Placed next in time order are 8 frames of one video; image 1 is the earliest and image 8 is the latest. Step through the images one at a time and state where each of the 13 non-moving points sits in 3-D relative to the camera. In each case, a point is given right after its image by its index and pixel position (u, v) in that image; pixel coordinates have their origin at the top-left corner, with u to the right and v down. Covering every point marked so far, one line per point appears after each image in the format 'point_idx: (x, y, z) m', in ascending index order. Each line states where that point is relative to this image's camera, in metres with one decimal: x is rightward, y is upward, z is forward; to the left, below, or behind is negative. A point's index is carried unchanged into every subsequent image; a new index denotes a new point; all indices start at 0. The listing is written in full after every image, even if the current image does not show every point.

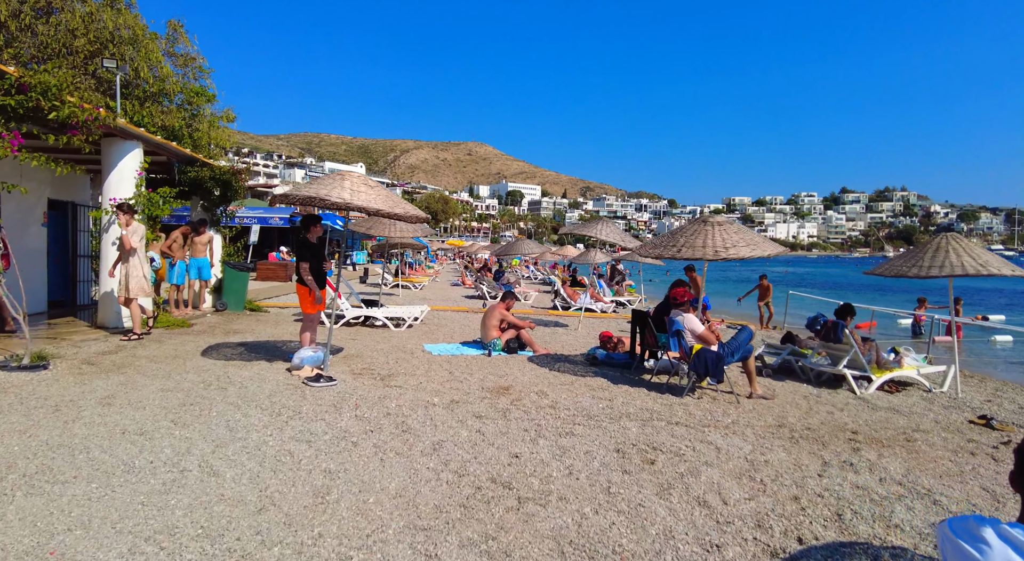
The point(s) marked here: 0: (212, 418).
0: (-2.5, -1.1, +4.4) m
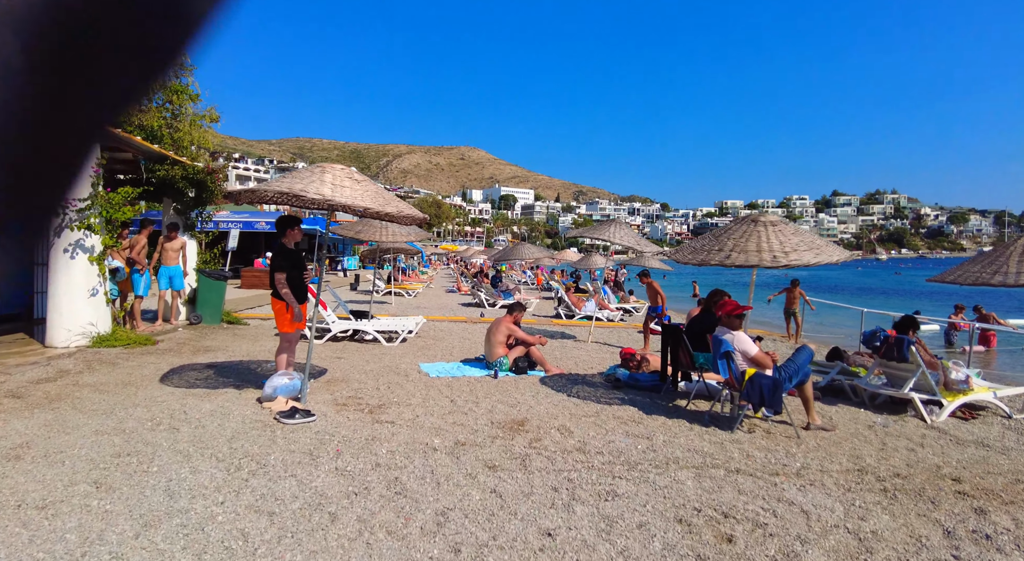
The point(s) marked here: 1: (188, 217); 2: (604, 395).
0: (-2.3, -1.3, +3.4) m
1: (-6.2, +1.2, +10.2) m
2: (+1.1, -1.3, +6.1) m
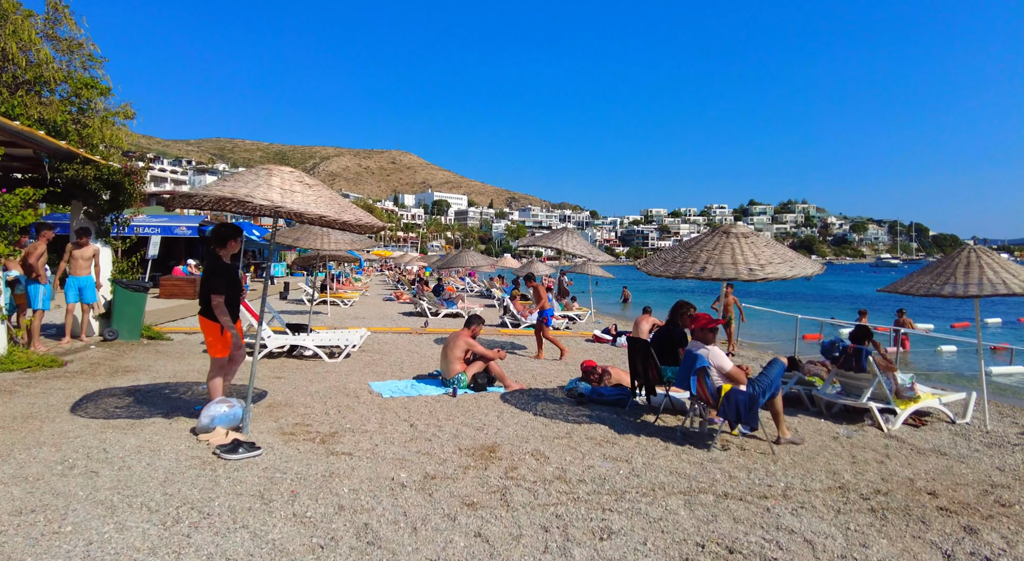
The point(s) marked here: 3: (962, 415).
0: (-2.4, -1.4, +2.8) m
1: (-7.0, +1.0, +9.1) m
2: (+0.7, -1.5, +5.9) m
3: (+5.0, -1.5, +5.9) m
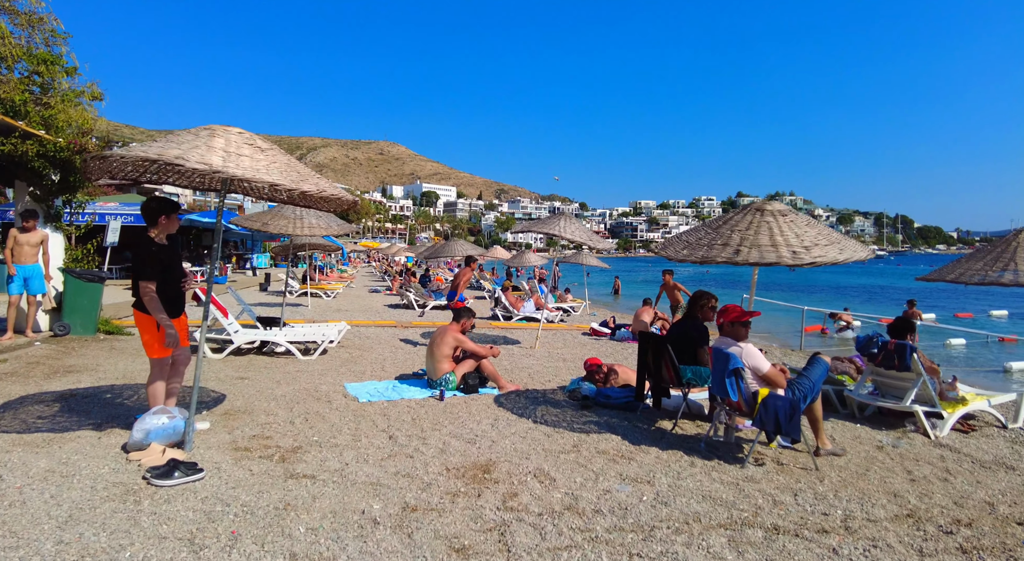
0: (-2.4, -1.3, +2.0) m
1: (-7.1, +1.2, +8.2) m
2: (+0.6, -1.3, +5.1) m
3: (+5.0, -1.4, +5.3) m
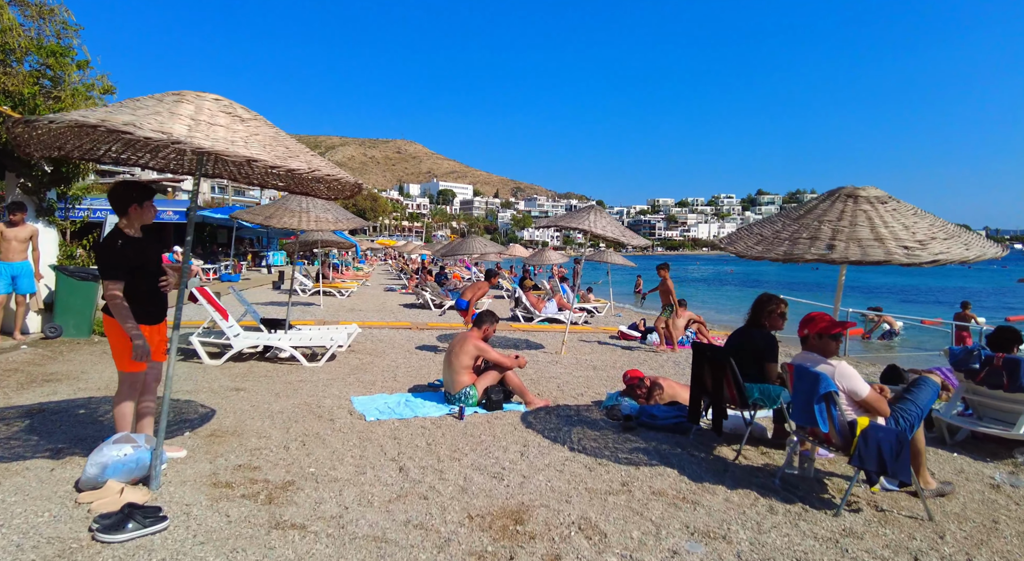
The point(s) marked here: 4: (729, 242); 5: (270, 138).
0: (-2.2, -1.3, +1.3) m
1: (-6.8, +1.2, +7.6) m
2: (+0.9, -1.3, +4.4) m
3: (+5.2, -1.4, +4.4) m
4: (+1.6, +0.3, +3.9) m
5: (-1.4, +0.8, +3.0) m
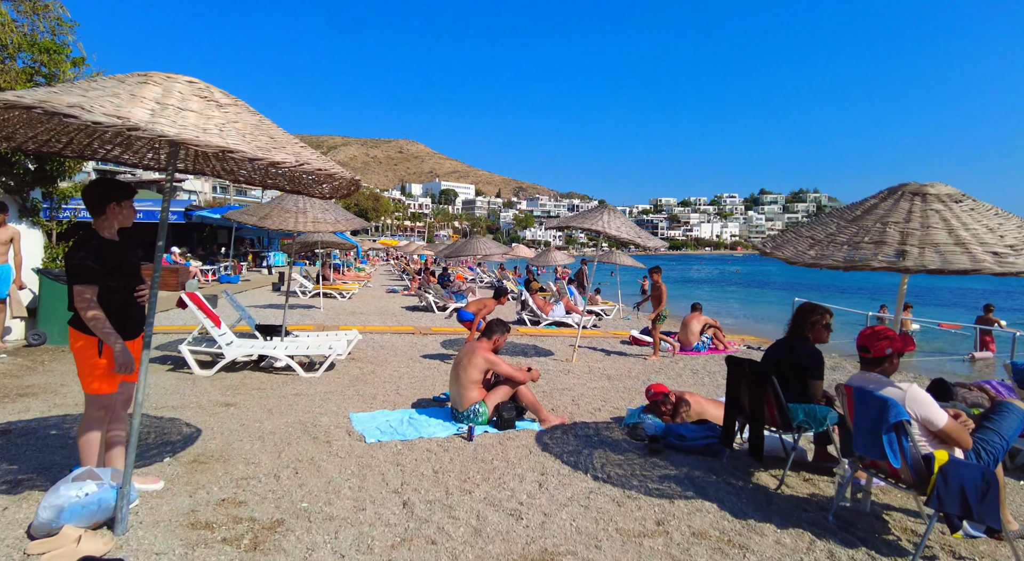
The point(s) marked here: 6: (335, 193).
0: (-2.1, -1.4, +0.9) m
1: (-6.6, +1.1, +7.2) m
2: (+1.0, -1.4, +3.9) m
3: (+5.3, -1.5, +3.9) m
4: (+1.7, +0.2, +3.5) m
5: (-1.3, +0.8, +2.6) m
6: (-1.2, +0.6, +3.5) m
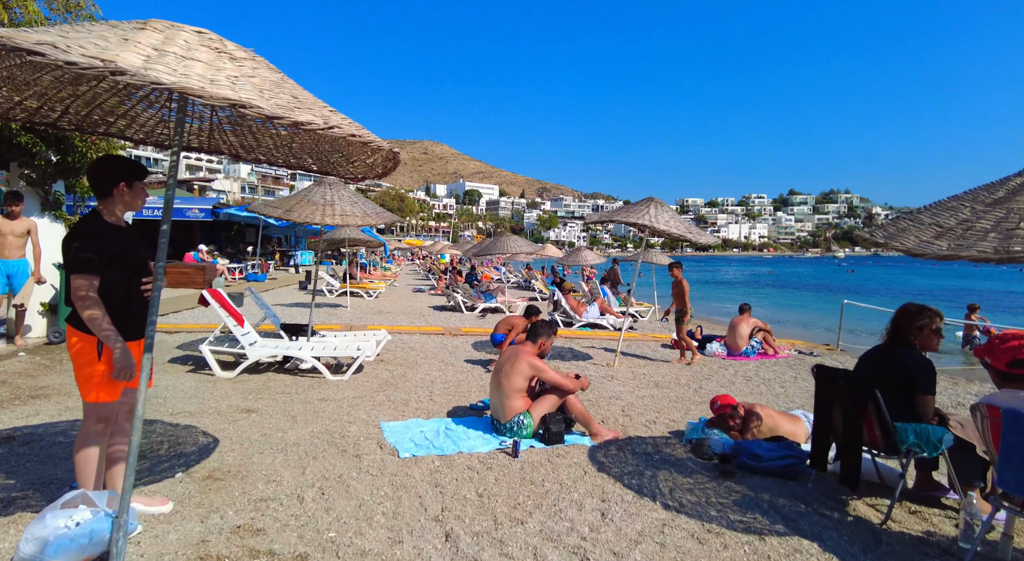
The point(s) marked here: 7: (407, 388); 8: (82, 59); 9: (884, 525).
0: (-1.9, -1.3, +0.5) m
1: (-6.1, +1.2, +7.0) m
2: (+1.3, -1.4, +3.4) m
3: (+5.7, -1.5, +3.2) m
4: (+2.0, +0.2, +2.9) m
5: (-1.0, +0.8, +2.1) m
6: (-0.8, +0.6, +3.0) m
7: (-1.1, -1.1, +5.6) m
8: (-1.3, +0.6, +1.6) m
9: (+2.2, -1.4, +3.1) m
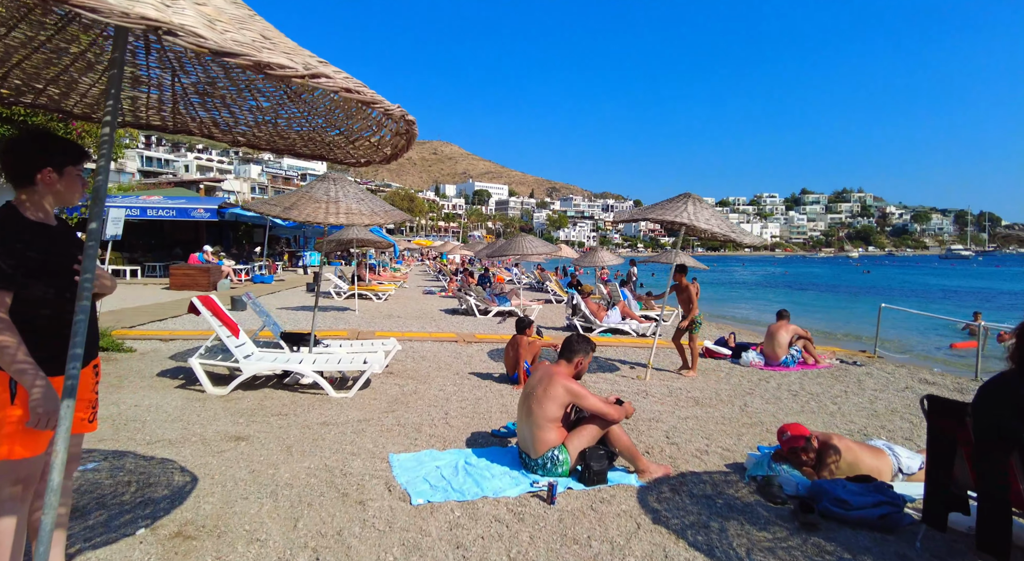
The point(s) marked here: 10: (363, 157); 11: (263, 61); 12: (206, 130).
0: (-1.7, -1.4, -0.2) m
1: (-5.9, +1.1, +6.5) m
2: (+1.5, -1.4, +2.7) m
3: (+5.9, -1.5, +2.4) m
4: (+2.2, +0.2, +2.2) m
5: (-0.8, +0.7, +1.5) m
6: (-0.6, +0.5, +2.4) m
7: (-0.9, -1.2, +4.9) m
8: (-1.1, +0.6, +0.9) m
9: (+2.4, -1.5, +2.4) m
10: (-0.6, +0.5, +2.4) m
11: (-0.6, +0.5, +1.3) m
12: (-1.4, +0.7, +2.5) m
